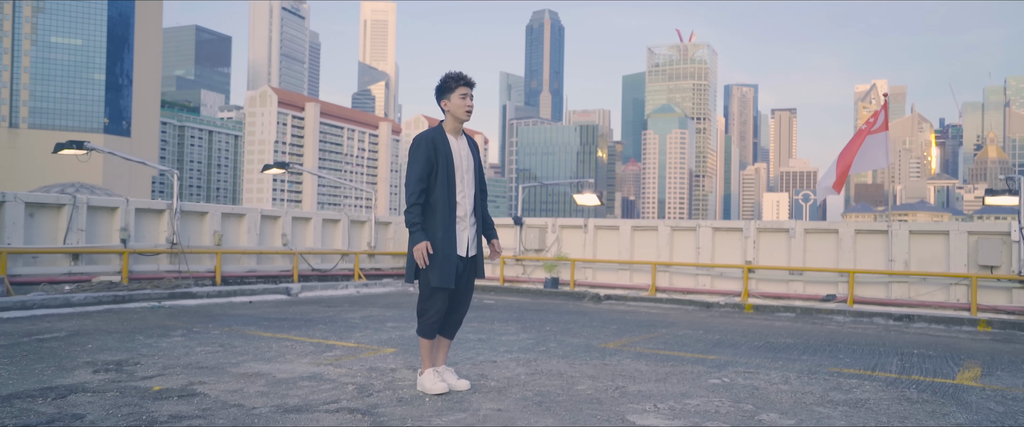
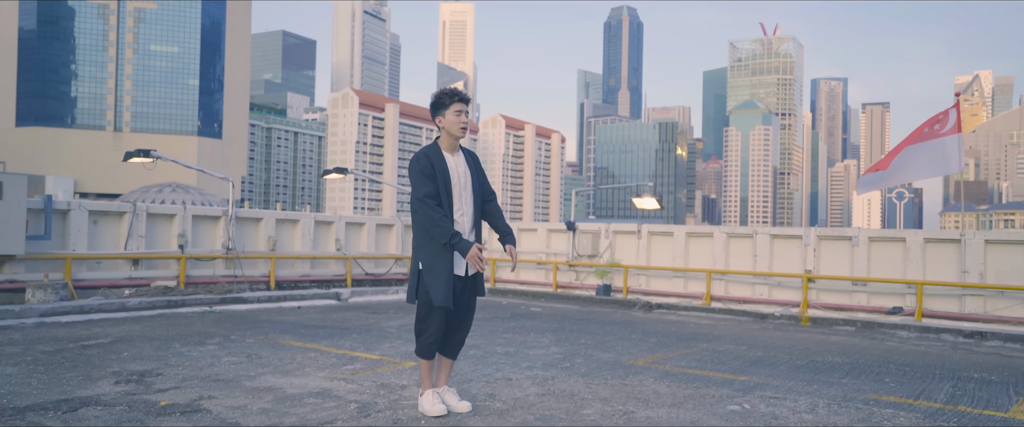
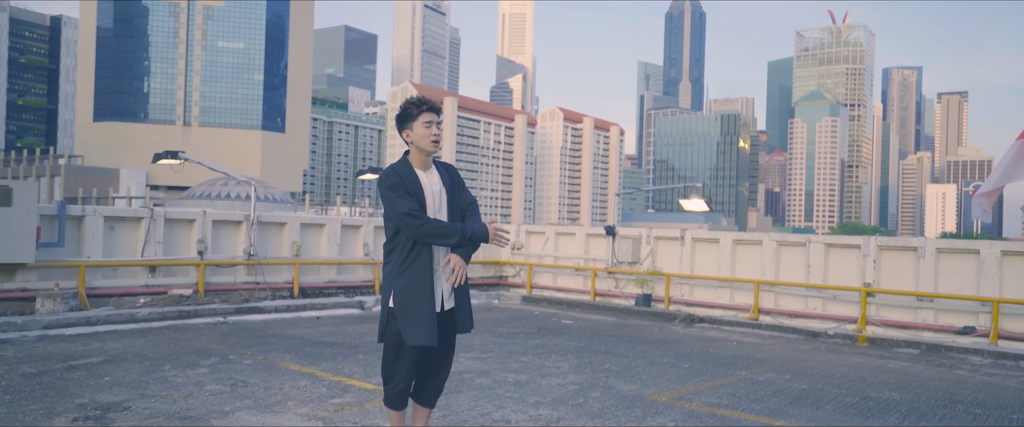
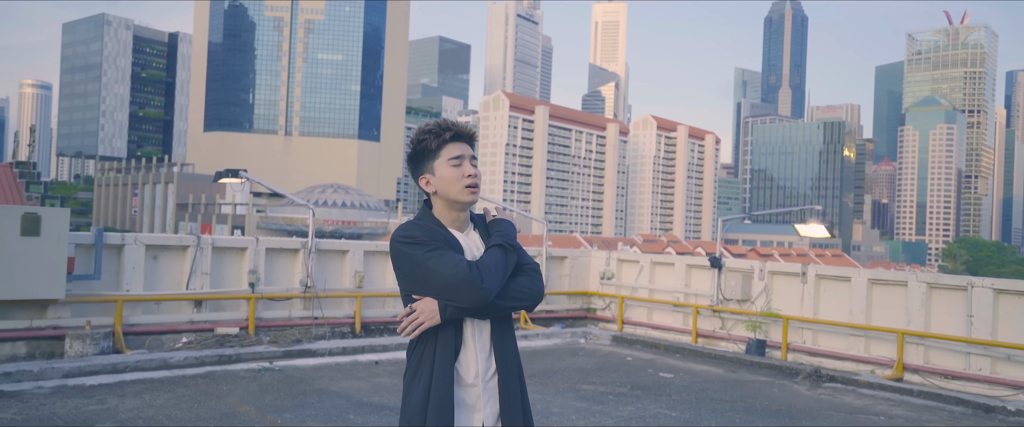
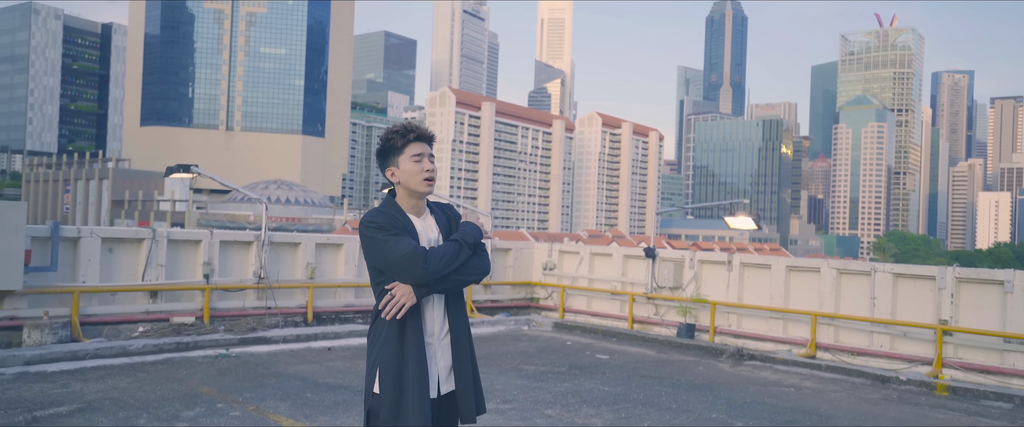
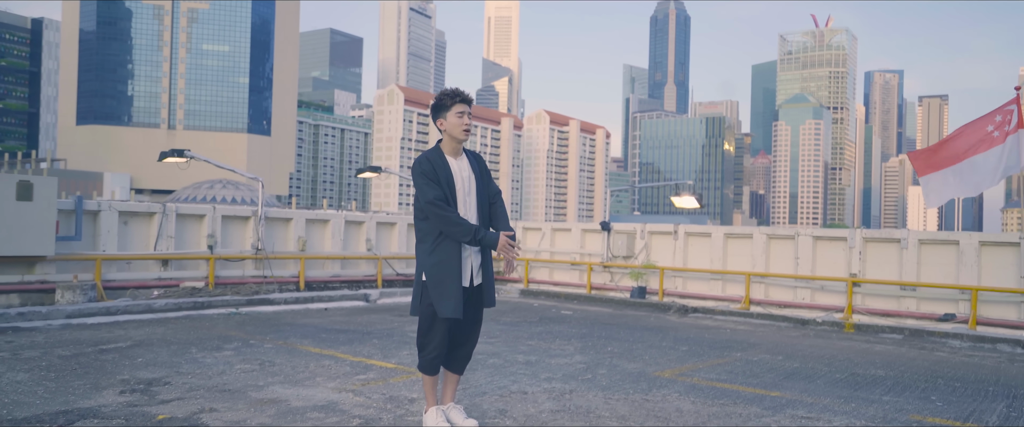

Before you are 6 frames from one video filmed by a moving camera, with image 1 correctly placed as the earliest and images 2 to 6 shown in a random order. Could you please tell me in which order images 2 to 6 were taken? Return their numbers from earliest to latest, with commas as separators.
2, 6, 3, 5, 4
